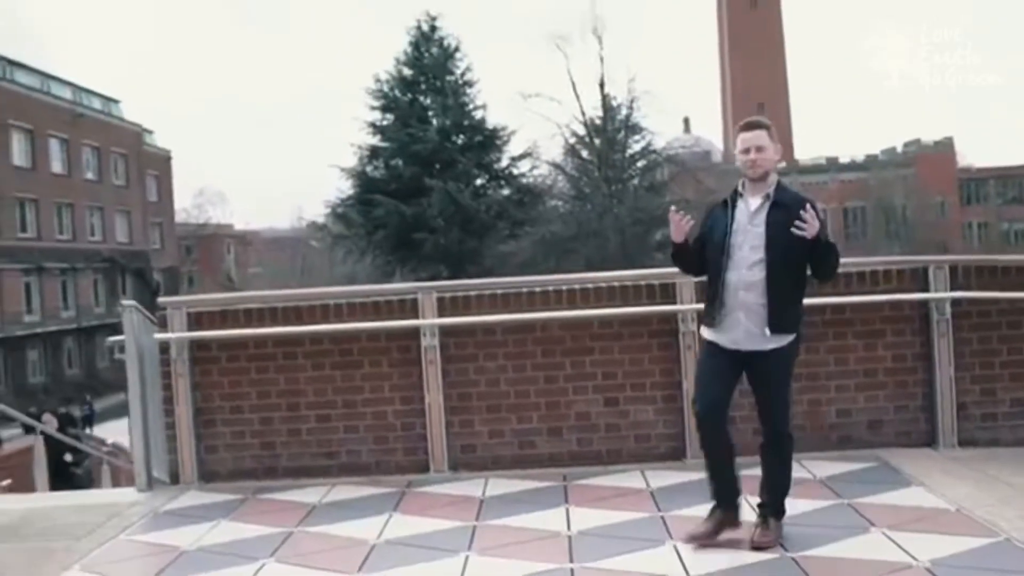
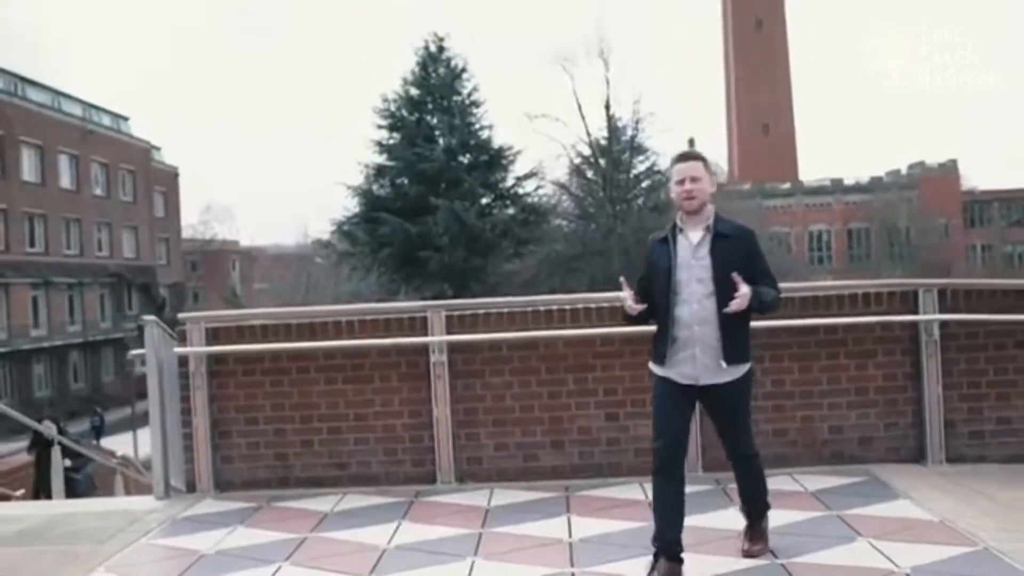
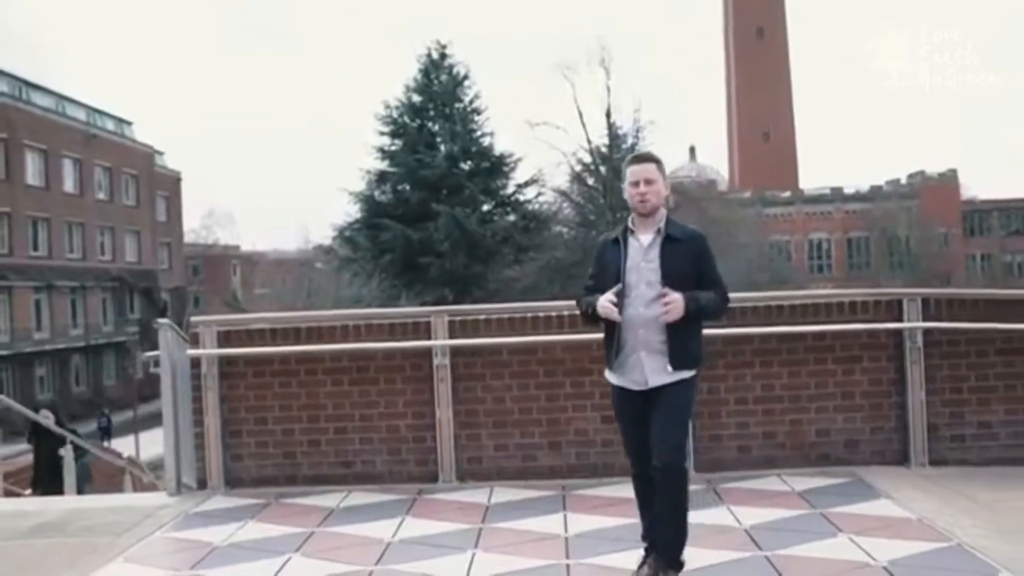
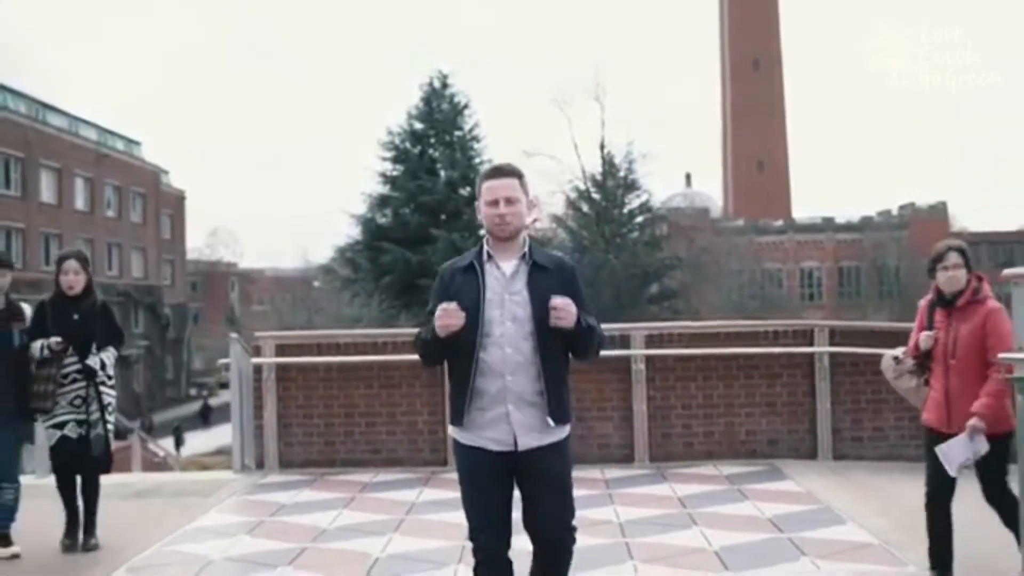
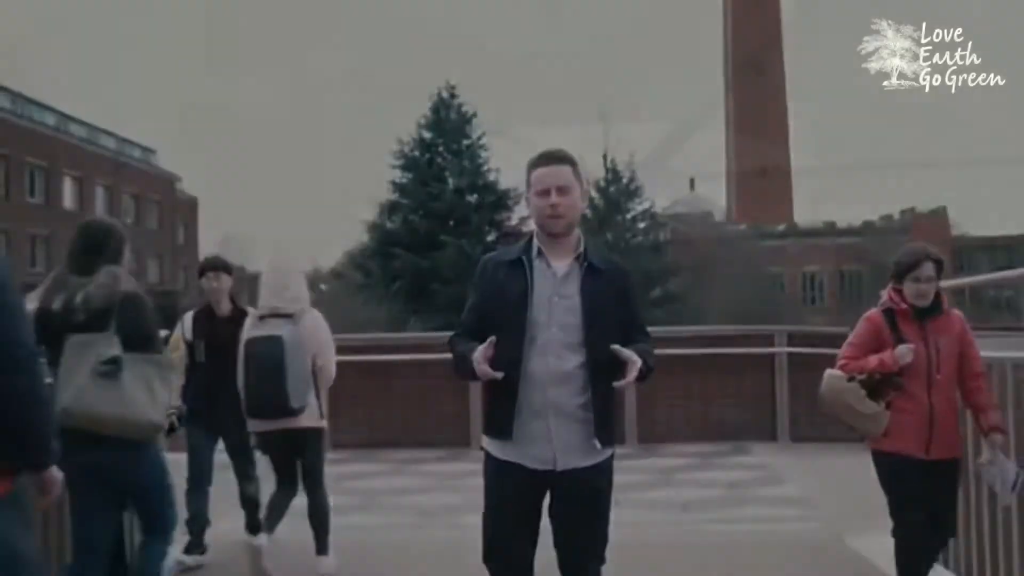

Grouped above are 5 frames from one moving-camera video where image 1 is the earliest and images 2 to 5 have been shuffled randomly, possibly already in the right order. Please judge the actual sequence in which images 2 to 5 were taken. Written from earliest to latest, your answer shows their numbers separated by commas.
2, 3, 4, 5
